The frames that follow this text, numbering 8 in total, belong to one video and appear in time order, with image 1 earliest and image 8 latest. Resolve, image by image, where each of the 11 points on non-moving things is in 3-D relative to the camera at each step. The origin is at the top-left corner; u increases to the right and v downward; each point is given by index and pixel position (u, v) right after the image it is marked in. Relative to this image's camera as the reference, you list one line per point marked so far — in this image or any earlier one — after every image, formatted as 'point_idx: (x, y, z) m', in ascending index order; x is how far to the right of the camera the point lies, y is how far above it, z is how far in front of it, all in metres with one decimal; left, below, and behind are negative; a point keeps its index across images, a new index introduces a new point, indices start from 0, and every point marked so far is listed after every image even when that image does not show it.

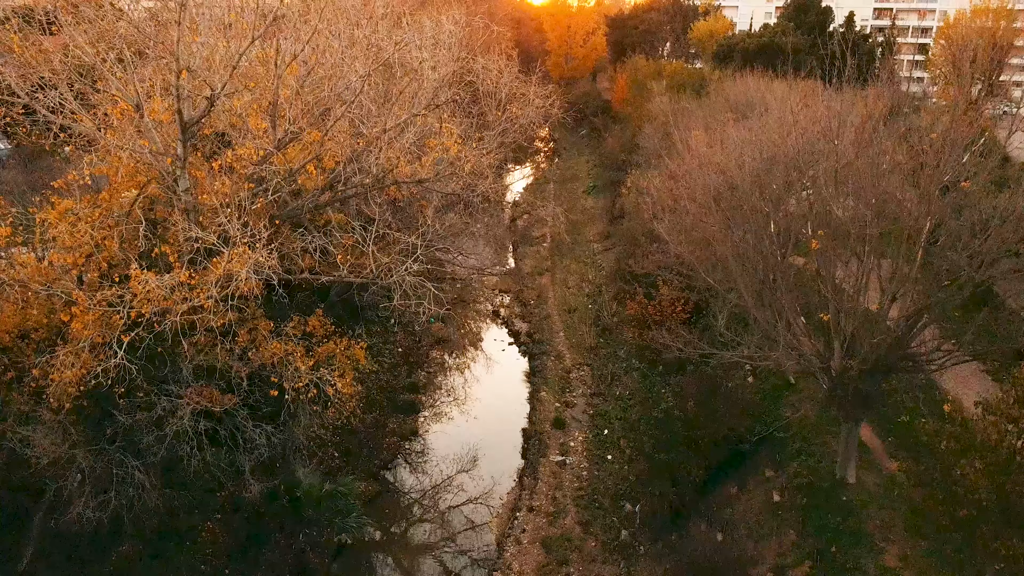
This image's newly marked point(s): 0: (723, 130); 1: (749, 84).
0: (+4.2, +3.1, +16.0) m
1: (+5.7, +4.9, +19.1) m
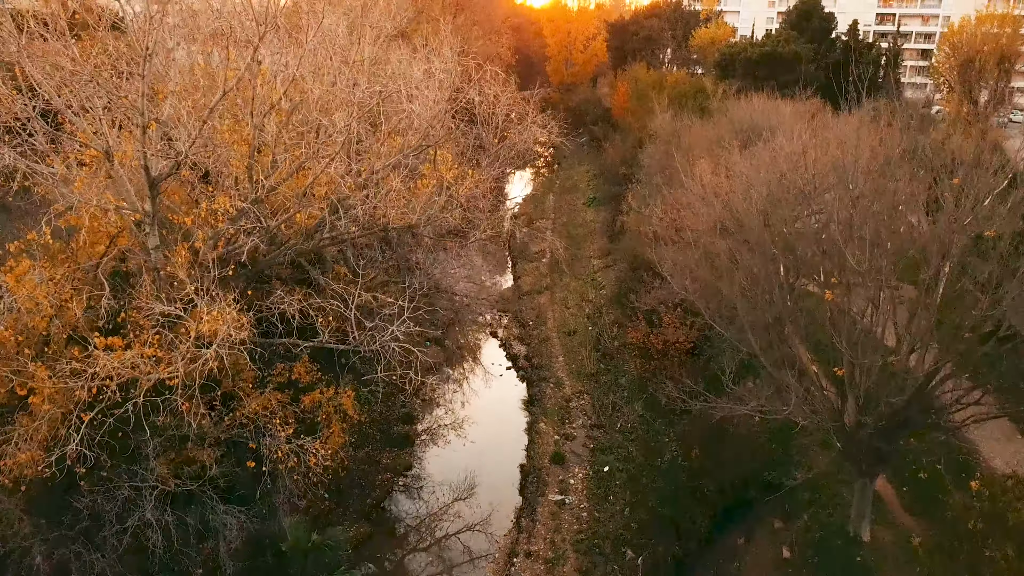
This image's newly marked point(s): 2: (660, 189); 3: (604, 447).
0: (+4.2, +2.5, +15.4) m
1: (+5.7, +4.2, +18.6) m
2: (+3.7, +2.4, +19.6) m
3: (+1.9, -3.2, +16.0) m
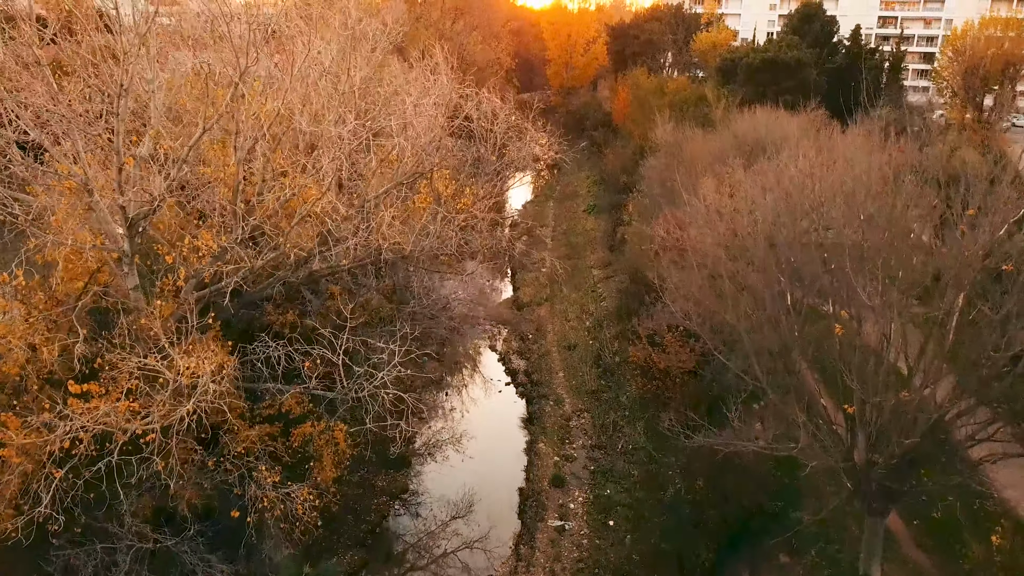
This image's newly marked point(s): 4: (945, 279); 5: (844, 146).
0: (+4.2, +2.1, +15.0) m
1: (+5.7, +3.9, +18.2) m
2: (+3.7, +2.1, +19.2) m
3: (+1.8, -3.6, +15.7) m
4: (+5.3, +0.1, +9.8) m
5: (+6.4, +2.7, +15.3) m
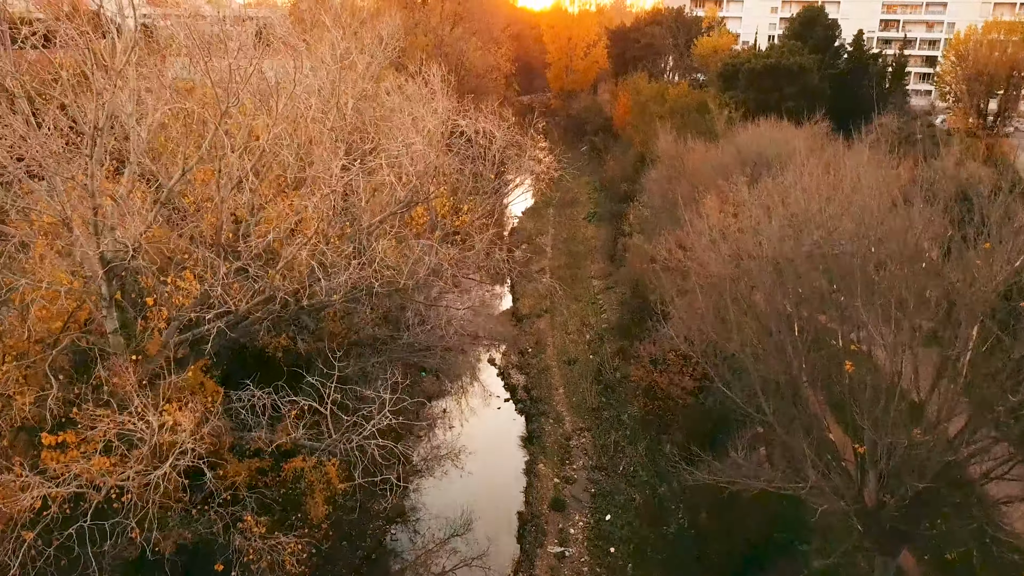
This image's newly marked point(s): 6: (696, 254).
0: (+4.1, +1.8, +14.7) m
1: (+5.6, +3.5, +17.9) m
2: (+3.6, +1.7, +18.9) m
3: (+1.8, -4.0, +15.3) m
4: (+5.3, -0.3, +9.5) m
5: (+6.4, +2.3, +15.0) m
6: (+3.2, +0.6, +13.9) m
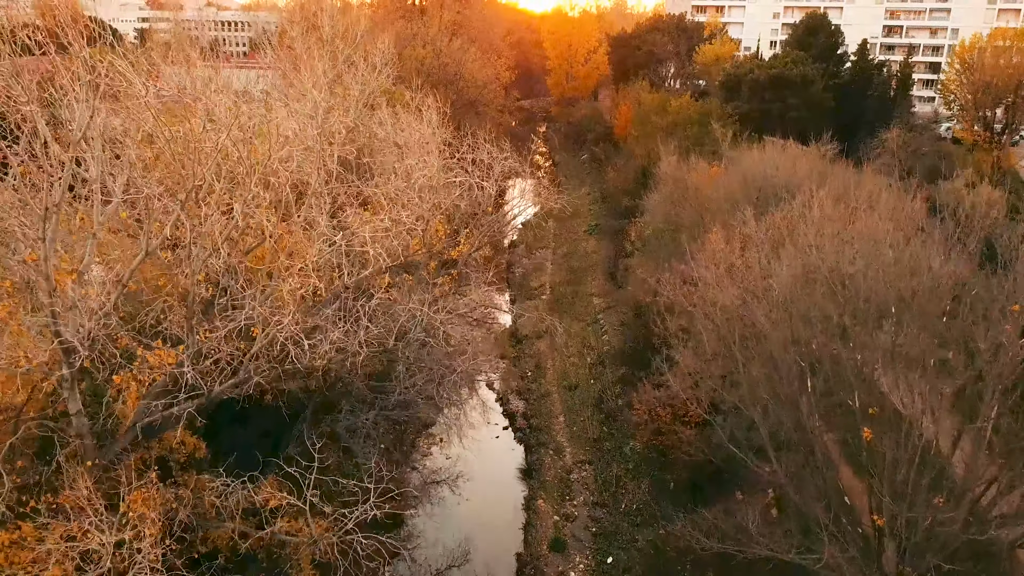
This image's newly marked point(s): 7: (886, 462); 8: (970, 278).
0: (+4.1, +1.1, +14.2) m
1: (+5.6, +2.9, +17.4) m
2: (+3.6, +1.1, +18.4) m
3: (+1.8, -4.6, +14.8) m
4: (+5.3, -0.9, +9.0) m
5: (+6.4, +1.7, +14.5) m
6: (+3.2, 0.0, +13.3) m
7: (+4.1, -1.9, +8.7) m
8: (+6.2, +0.2, +10.7) m
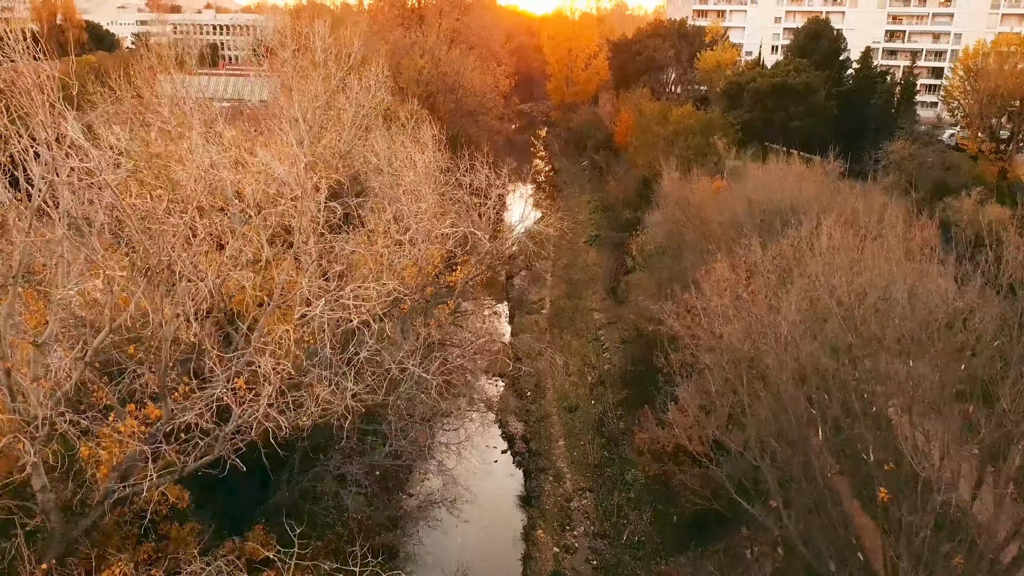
0: (+4.1, +0.6, +13.8) m
1: (+5.6, +2.4, +17.0) m
2: (+3.6, +0.6, +18.0) m
3: (+1.7, -5.1, +14.4) m
4: (+5.3, -1.4, +8.6) m
5: (+6.3, +1.2, +14.1) m
6: (+3.2, -0.5, +12.9) m
7: (+4.1, -2.4, +8.2) m
8: (+6.2, -0.3, +10.3) m
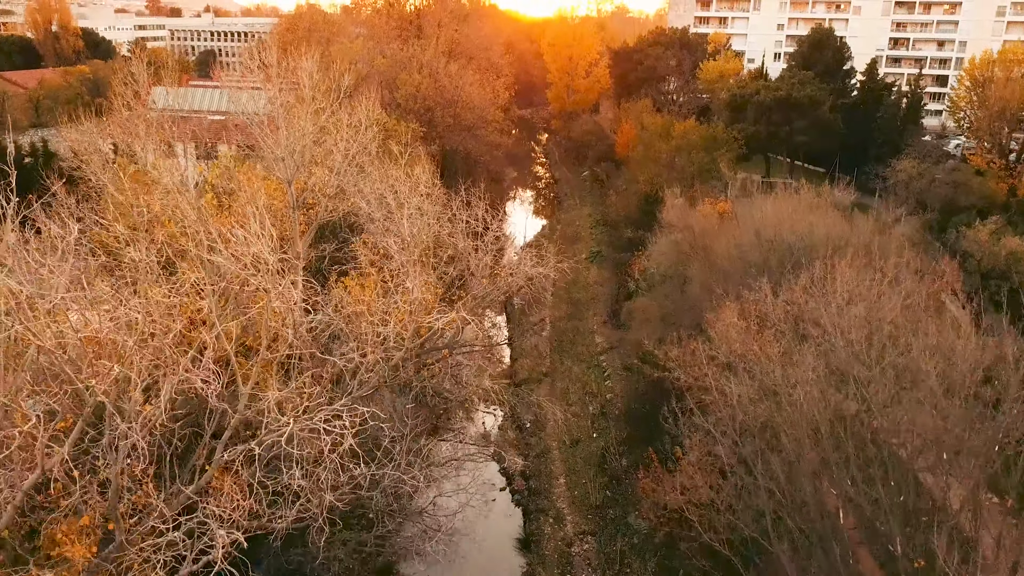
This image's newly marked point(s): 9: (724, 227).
0: (+4.1, -0.1, +13.2) m
1: (+5.6, +1.6, +16.3) m
2: (+3.6, -0.2, +17.4) m
3: (+1.7, -5.8, +13.8) m
4: (+5.2, -2.1, +7.9) m
5: (+6.3, +0.5, +13.5) m
6: (+3.1, -1.3, +12.3) m
7: (+4.0, -3.1, +7.6) m
8: (+6.1, -1.1, +9.7) m
9: (+4.9, +1.4, +18.5) m
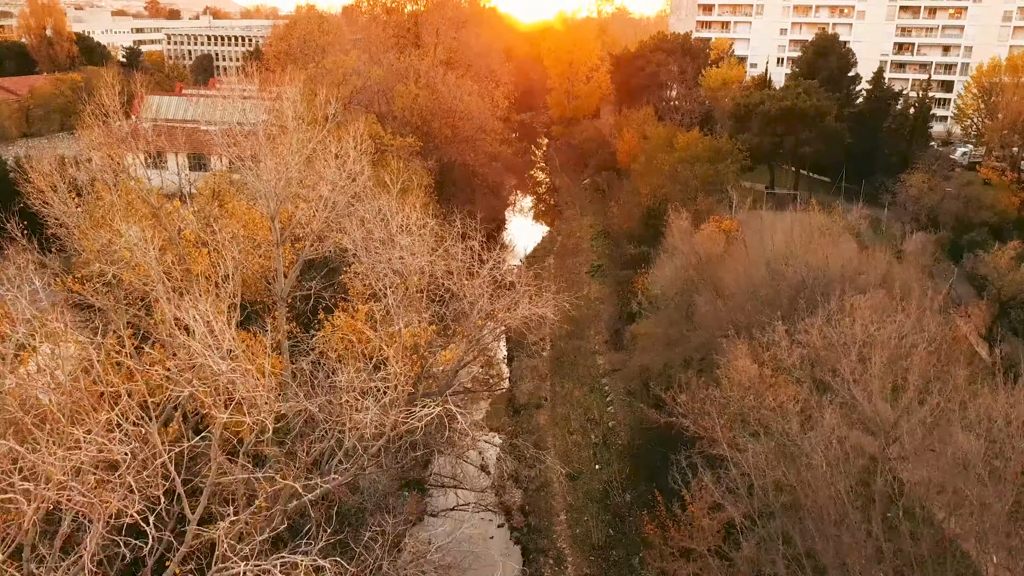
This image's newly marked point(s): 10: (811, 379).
0: (+4.0, -0.7, +12.4) m
1: (+5.5, +1.0, +15.6) m
2: (+3.5, -0.8, +16.6) m
3: (+1.7, -6.4, +13.0) m
4: (+5.2, -2.8, +7.2) m
5: (+6.3, -0.1, +12.7) m
6: (+3.1, -1.9, +11.6) m
7: (+4.0, -3.7, +6.9) m
8: (+6.1, -1.7, +8.9) m
9: (+4.9, +0.8, +17.7) m
10: (+4.3, -1.3, +11.4) m
